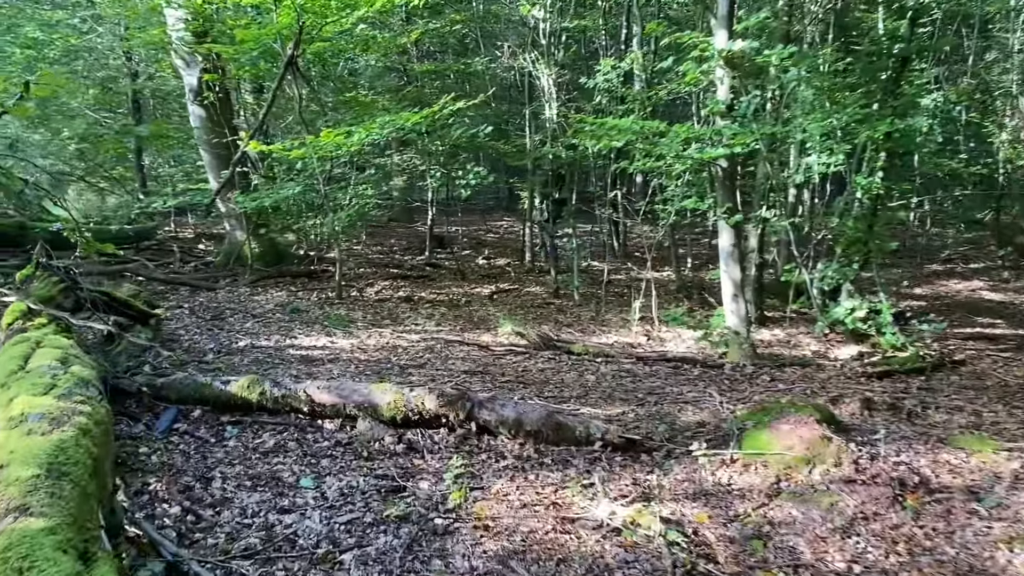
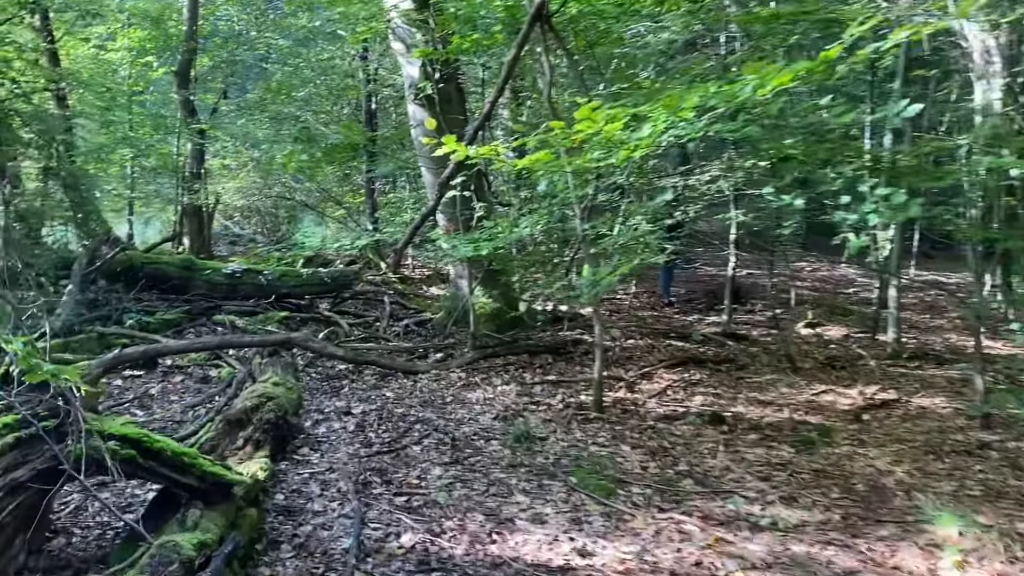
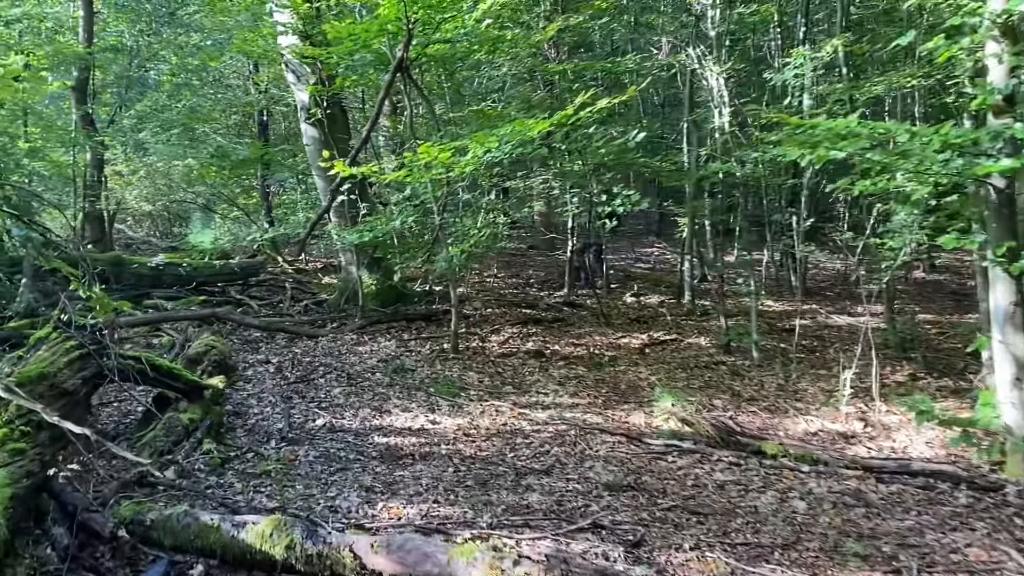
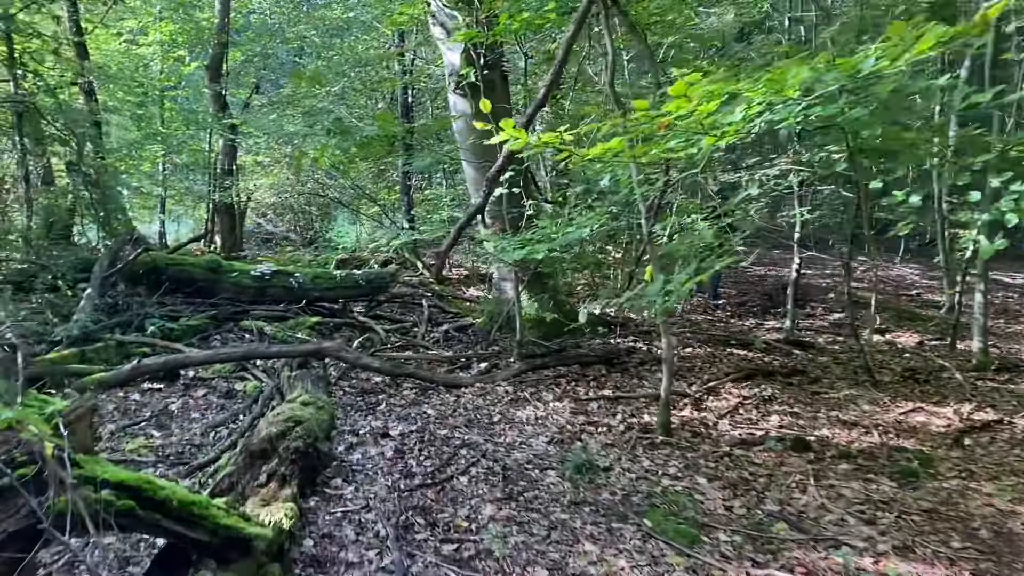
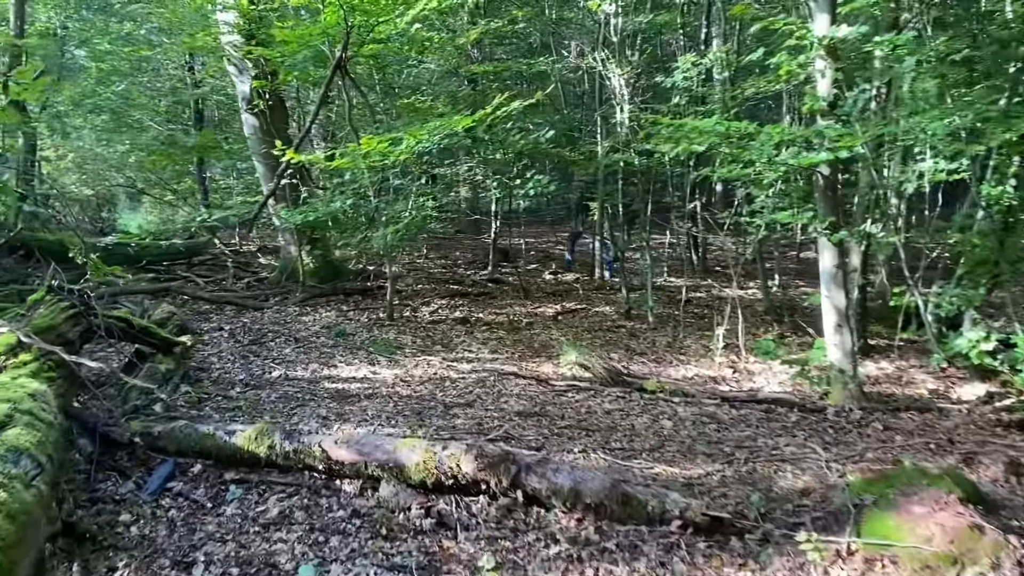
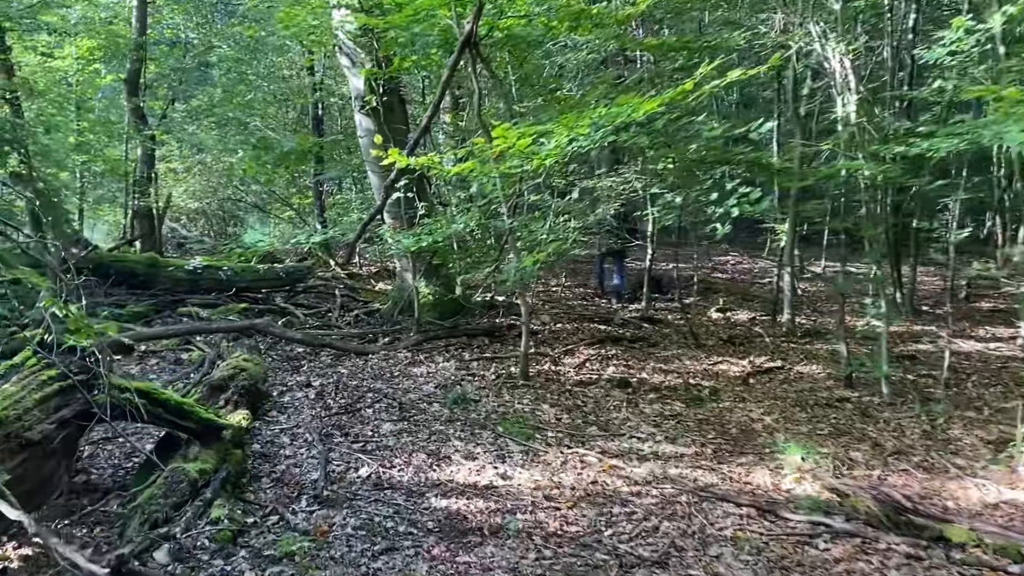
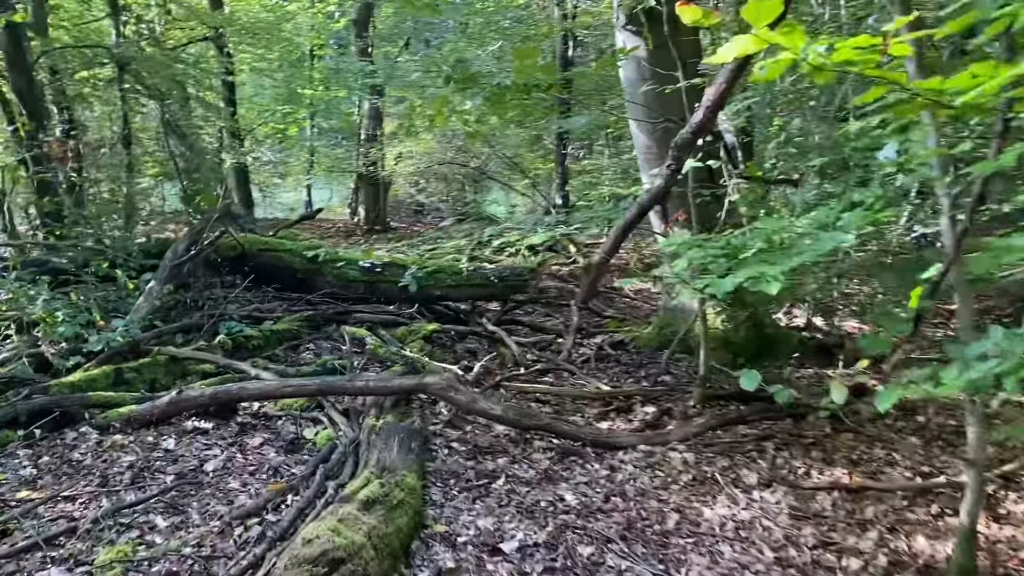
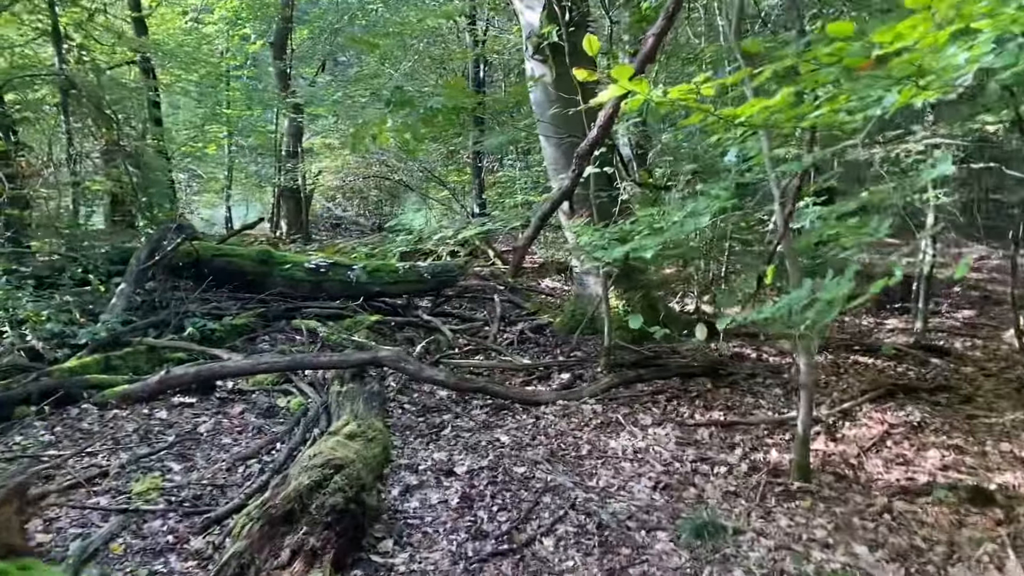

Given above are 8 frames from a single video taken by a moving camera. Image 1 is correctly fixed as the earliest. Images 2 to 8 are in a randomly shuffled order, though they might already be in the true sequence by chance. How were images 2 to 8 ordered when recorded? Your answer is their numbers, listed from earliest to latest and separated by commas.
5, 3, 6, 2, 4, 8, 7
